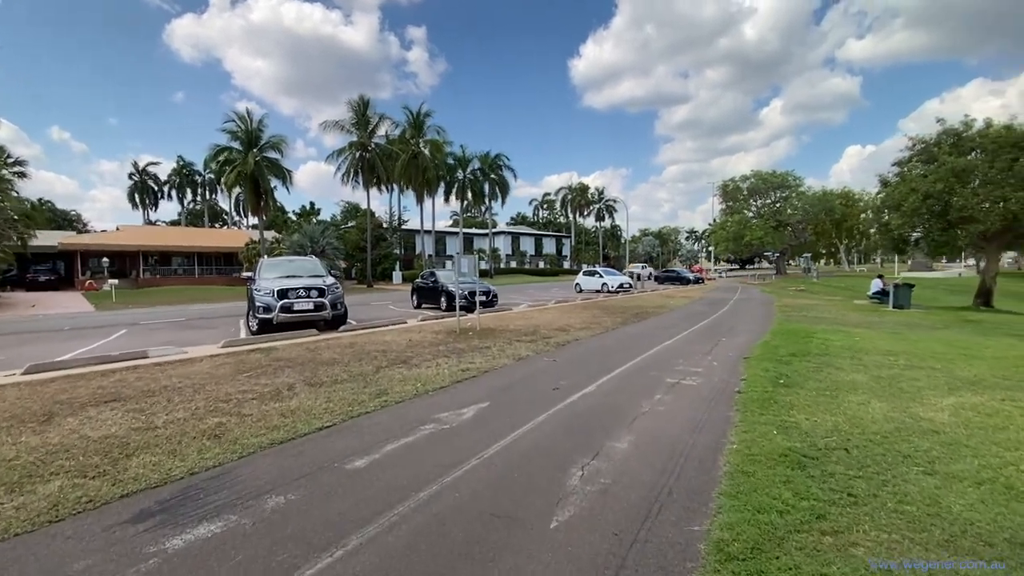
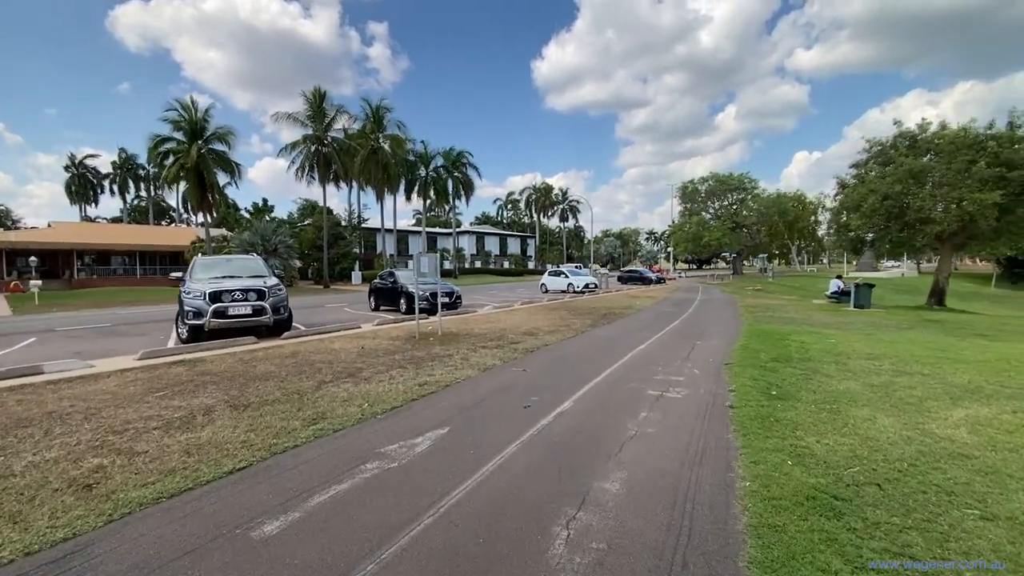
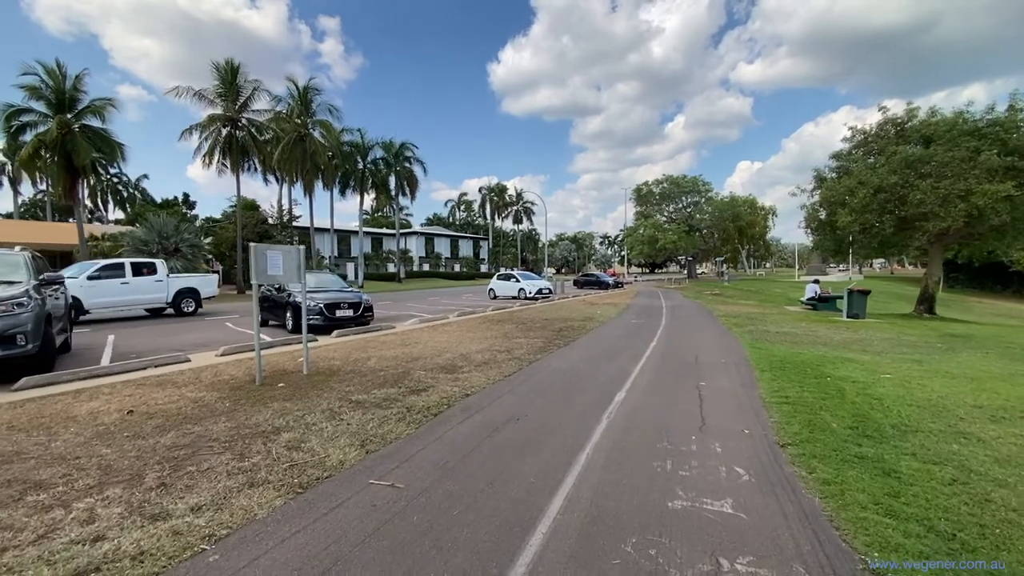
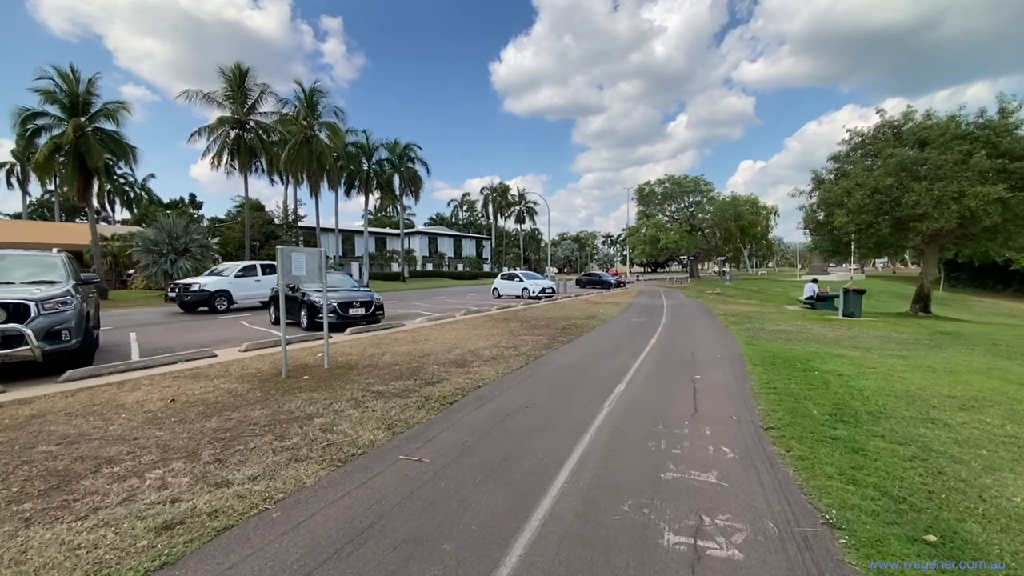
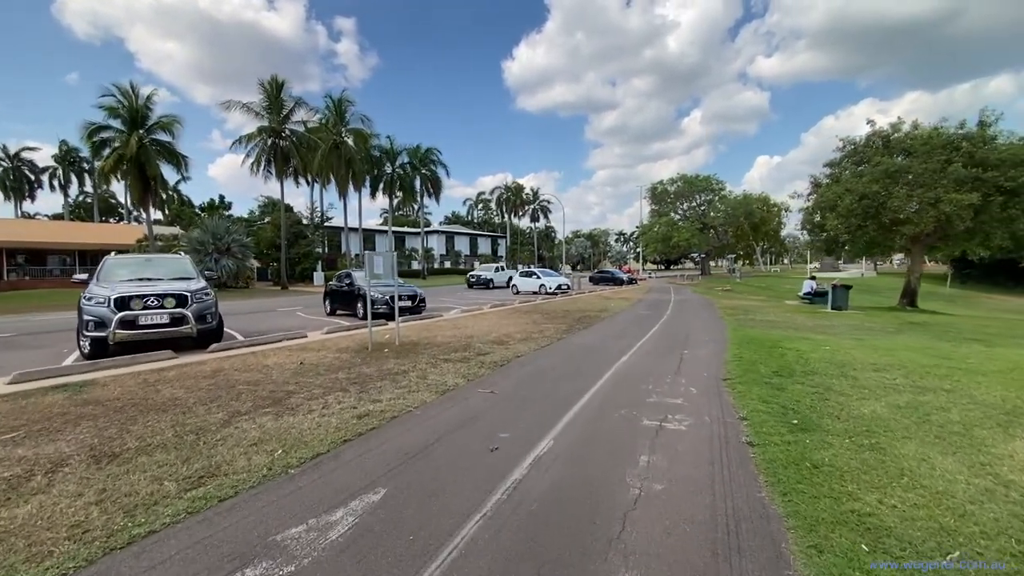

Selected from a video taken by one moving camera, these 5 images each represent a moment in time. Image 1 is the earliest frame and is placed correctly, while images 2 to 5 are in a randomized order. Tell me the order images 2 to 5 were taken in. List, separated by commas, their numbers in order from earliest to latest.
2, 5, 4, 3
